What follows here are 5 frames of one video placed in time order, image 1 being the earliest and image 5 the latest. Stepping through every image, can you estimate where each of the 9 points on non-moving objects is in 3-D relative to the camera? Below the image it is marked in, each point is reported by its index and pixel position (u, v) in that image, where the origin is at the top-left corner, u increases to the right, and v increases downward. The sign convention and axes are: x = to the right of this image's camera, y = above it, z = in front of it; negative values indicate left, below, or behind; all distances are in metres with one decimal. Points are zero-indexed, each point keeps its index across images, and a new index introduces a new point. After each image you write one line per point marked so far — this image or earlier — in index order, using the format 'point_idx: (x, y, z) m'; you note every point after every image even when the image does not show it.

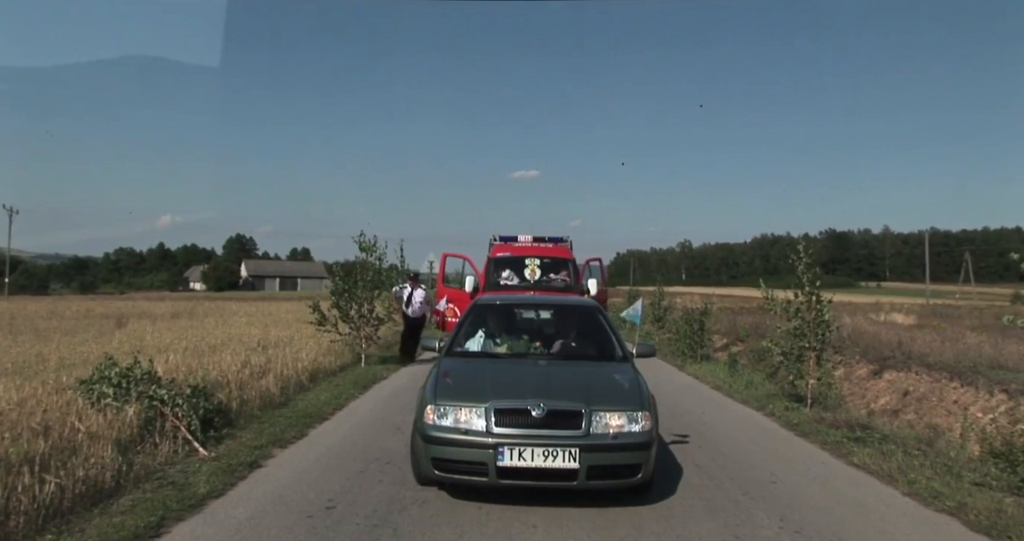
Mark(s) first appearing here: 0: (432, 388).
0: (-0.8, -1.0, +5.9) m
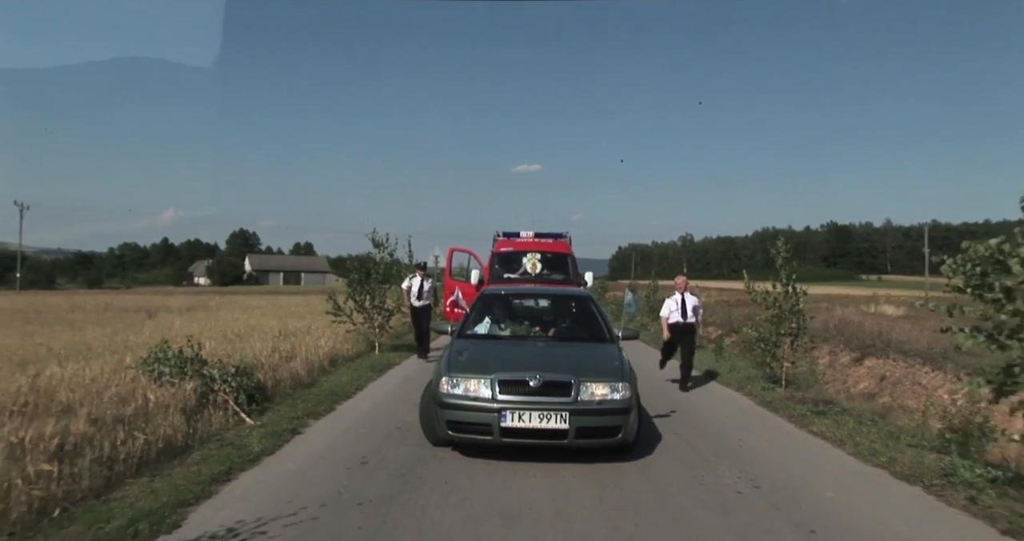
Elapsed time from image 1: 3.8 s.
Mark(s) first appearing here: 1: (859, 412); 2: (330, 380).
0: (-0.7, -0.9, +7.0) m
1: (+4.6, -1.8, +9.5) m
2: (-2.7, -1.6, +10.8) m
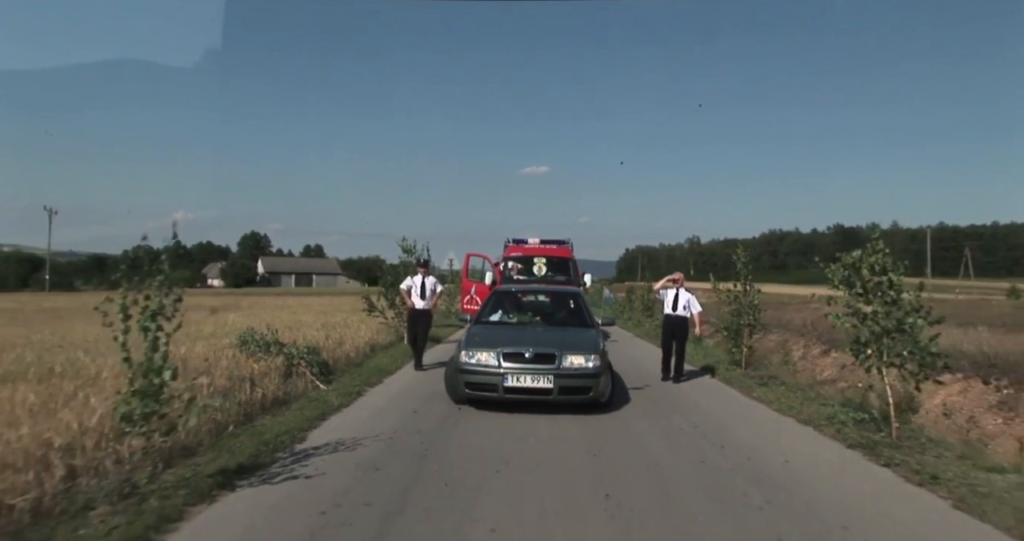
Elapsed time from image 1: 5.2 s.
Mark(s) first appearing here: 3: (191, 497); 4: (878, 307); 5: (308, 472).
0: (-0.6, -0.9, +9.5) m
1: (+4.7, -1.9, +11.9) m
2: (-2.6, -1.7, +13.4) m
3: (-2.3, -1.6, +5.2) m
4: (+3.9, -0.4, +7.6) m
5: (-1.8, -1.7, +6.1) m
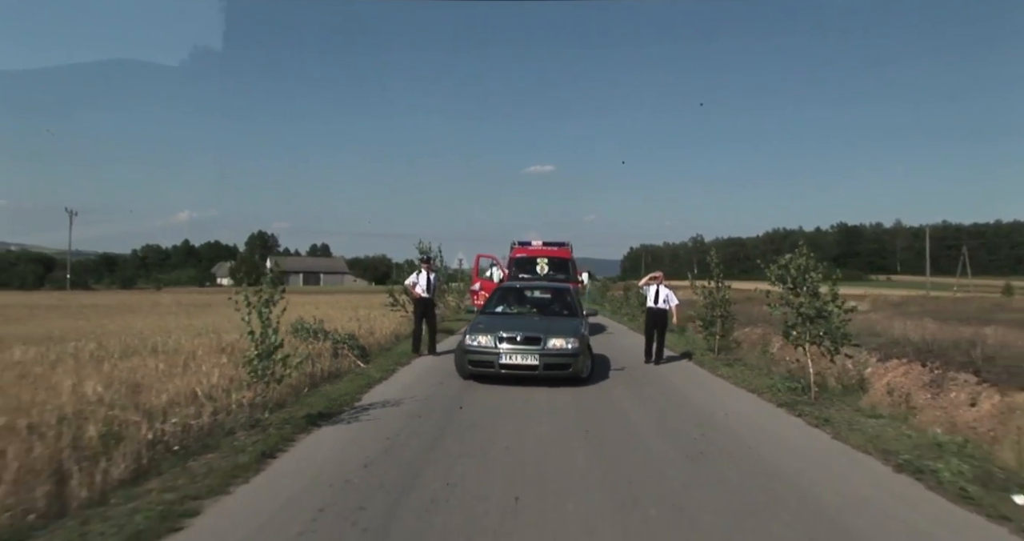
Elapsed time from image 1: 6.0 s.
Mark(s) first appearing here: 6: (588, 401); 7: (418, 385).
0: (-0.5, -0.9, +11.7) m
1: (+4.8, -1.9, +14.1) m
2: (-2.4, -1.7, +15.6) m
3: (-2.3, -1.6, +7.5) m
4: (+4.0, -0.4, +9.8) m
5: (-1.7, -1.7, +8.3) m
6: (+1.1, -1.8, +10.0) m
7: (-1.4, -1.8, +11.1) m
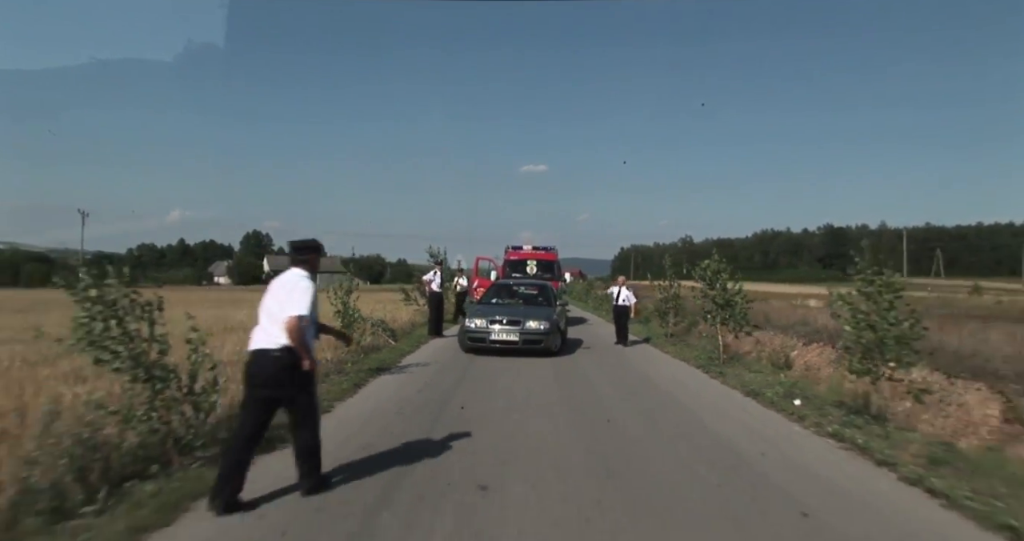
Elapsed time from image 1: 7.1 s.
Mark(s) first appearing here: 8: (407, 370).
0: (-0.6, -0.9, +15.5) m
1: (+4.7, -1.9, +17.9) m
2: (-2.6, -1.7, +19.4) m
3: (-2.3, -1.6, +11.2) m
4: (+3.9, -0.4, +13.6) m
5: (-1.7, -1.7, +12.1) m
6: (+1.0, -1.8, +13.8) m
7: (-1.5, -1.8, +14.9) m
8: (-1.8, -1.7, +12.2) m
